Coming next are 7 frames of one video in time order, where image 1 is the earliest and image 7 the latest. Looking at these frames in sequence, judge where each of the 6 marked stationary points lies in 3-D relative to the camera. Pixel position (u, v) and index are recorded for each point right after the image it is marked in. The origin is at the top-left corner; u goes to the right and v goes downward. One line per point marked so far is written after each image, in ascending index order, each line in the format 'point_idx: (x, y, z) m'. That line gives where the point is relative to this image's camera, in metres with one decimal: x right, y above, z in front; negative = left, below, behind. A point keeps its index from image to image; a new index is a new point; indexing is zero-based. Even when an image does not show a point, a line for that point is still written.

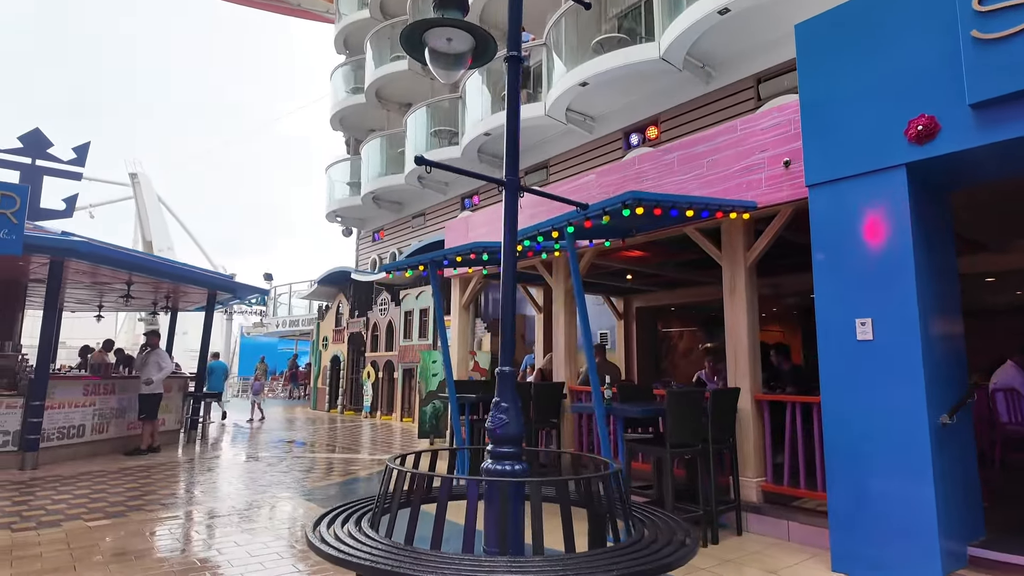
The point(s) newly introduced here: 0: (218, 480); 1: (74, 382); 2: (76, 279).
0: (-4.1, -2.6, +8.2) m
1: (-6.9, -1.5, +9.2) m
2: (-8.4, +0.2, +11.2) m
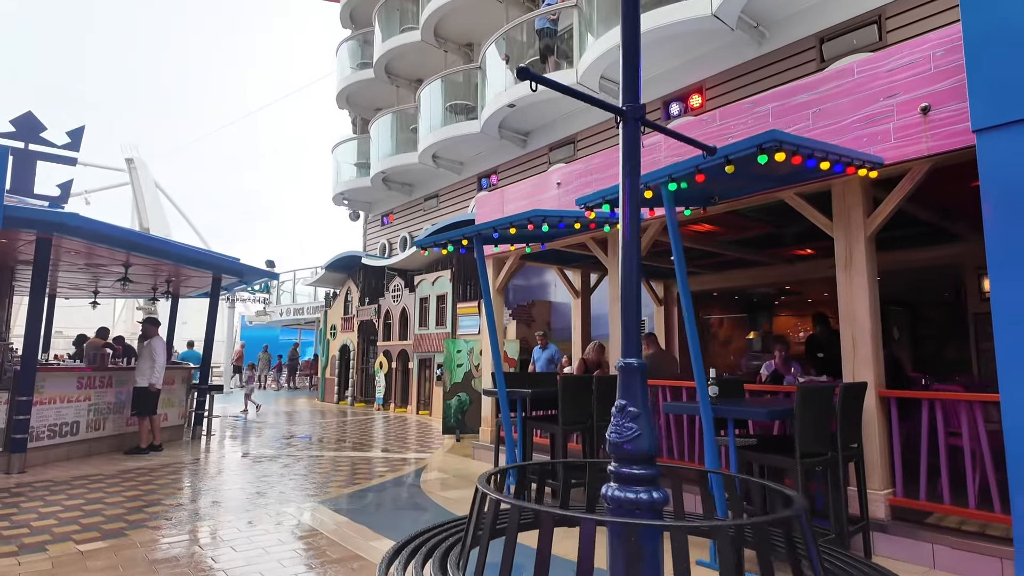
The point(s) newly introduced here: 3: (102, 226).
0: (-3.4, -2.4, +7.2) m
1: (-6.3, -1.2, +8.3) m
2: (-7.7, +0.5, +10.2) m
3: (-5.3, +0.8, +7.5) m
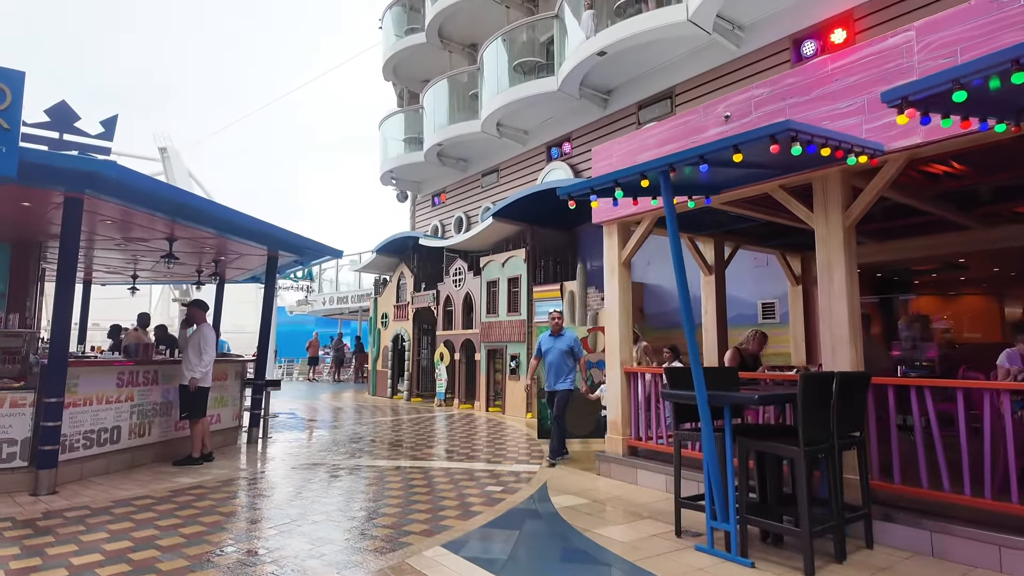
0: (-1.9, -2.1, +5.6) m
1: (-4.7, -0.9, +6.7) m
2: (-6.1, +0.8, +8.7) m
3: (-3.7, +1.1, +5.9) m
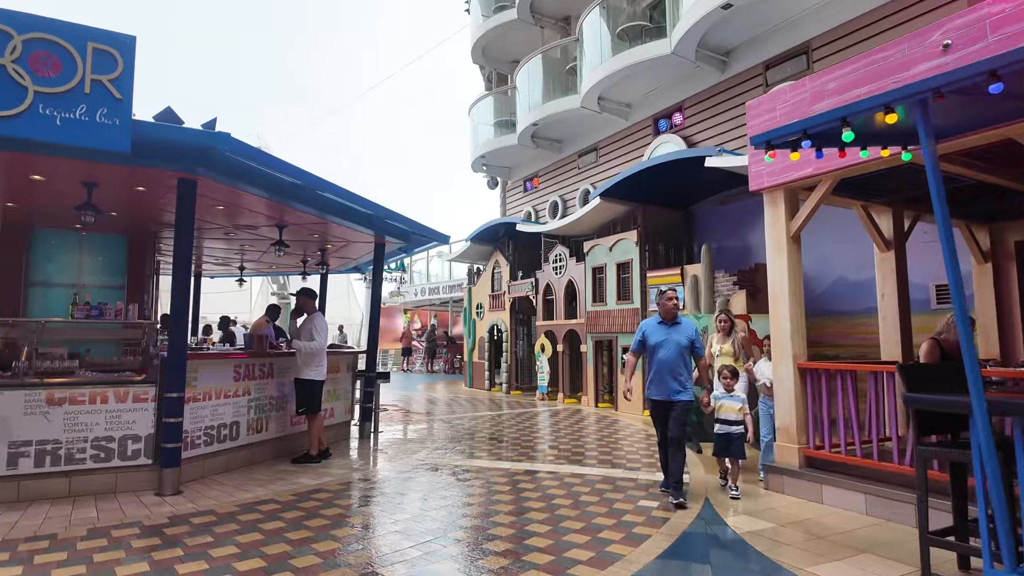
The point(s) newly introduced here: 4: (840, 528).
0: (-0.5, -2.0, +4.9) m
1: (-3.2, -0.8, +6.4) m
2: (-4.3, +0.9, +8.5) m
3: (-2.3, +1.2, +5.4) m
4: (+2.7, -1.9, +4.8) m
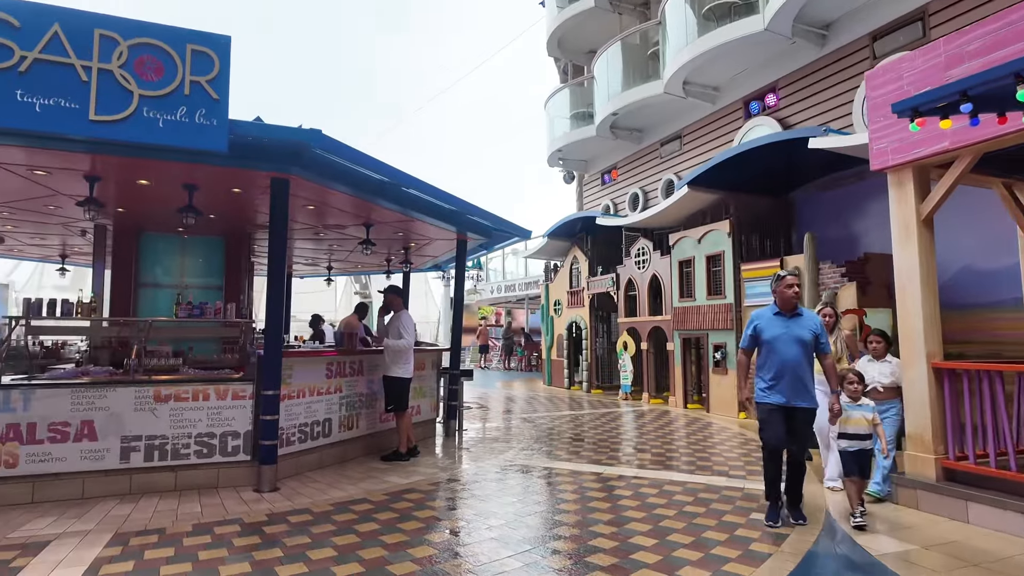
0: (+0.3, -1.9, +4.6) m
1: (-2.2, -0.8, +6.4) m
2: (-3.1, +1.0, +8.6) m
3: (-1.5, +1.3, +5.3) m
4: (+3.4, -1.9, +4.1) m
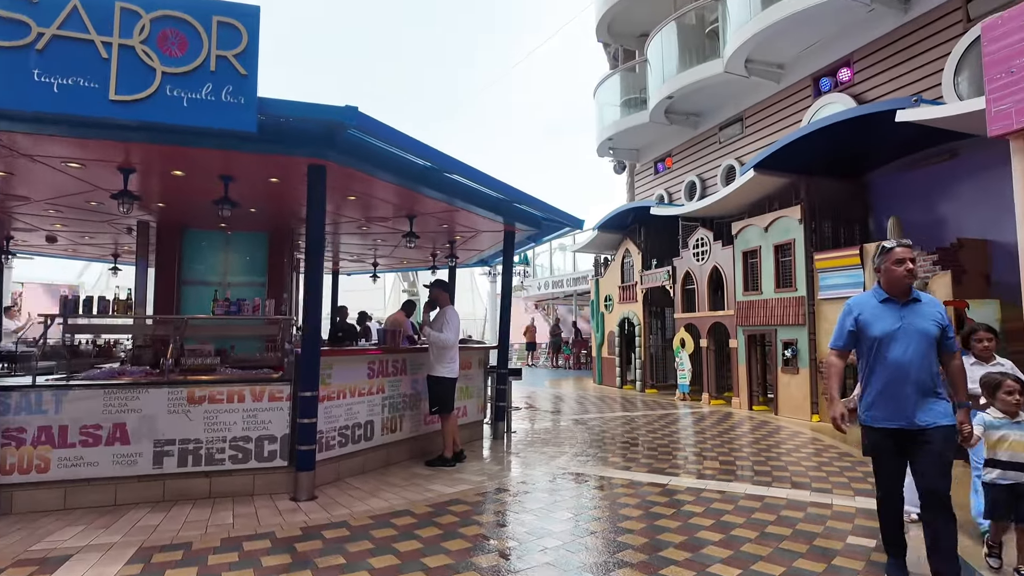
0: (+0.7, -1.8, +4.1) m
1: (-1.6, -0.7, +6.1) m
2: (-2.4, +1.0, +8.3) m
3: (-1.1, +1.3, +4.9) m
4: (+3.8, -1.8, +3.3) m
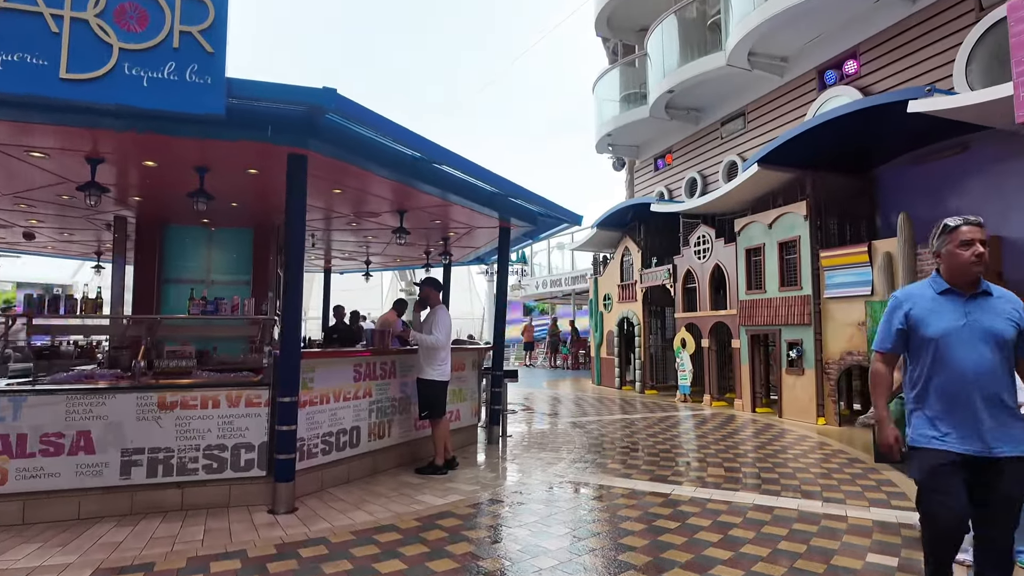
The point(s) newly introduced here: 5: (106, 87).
0: (+0.7, -1.8, +3.8) m
1: (-1.7, -0.7, +5.7) m
2: (-2.4, +1.0, +8.0) m
3: (-1.1, +1.3, +4.5) m
4: (+3.7, -1.8, +3.0) m
5: (-2.5, +1.2, +3.6) m
